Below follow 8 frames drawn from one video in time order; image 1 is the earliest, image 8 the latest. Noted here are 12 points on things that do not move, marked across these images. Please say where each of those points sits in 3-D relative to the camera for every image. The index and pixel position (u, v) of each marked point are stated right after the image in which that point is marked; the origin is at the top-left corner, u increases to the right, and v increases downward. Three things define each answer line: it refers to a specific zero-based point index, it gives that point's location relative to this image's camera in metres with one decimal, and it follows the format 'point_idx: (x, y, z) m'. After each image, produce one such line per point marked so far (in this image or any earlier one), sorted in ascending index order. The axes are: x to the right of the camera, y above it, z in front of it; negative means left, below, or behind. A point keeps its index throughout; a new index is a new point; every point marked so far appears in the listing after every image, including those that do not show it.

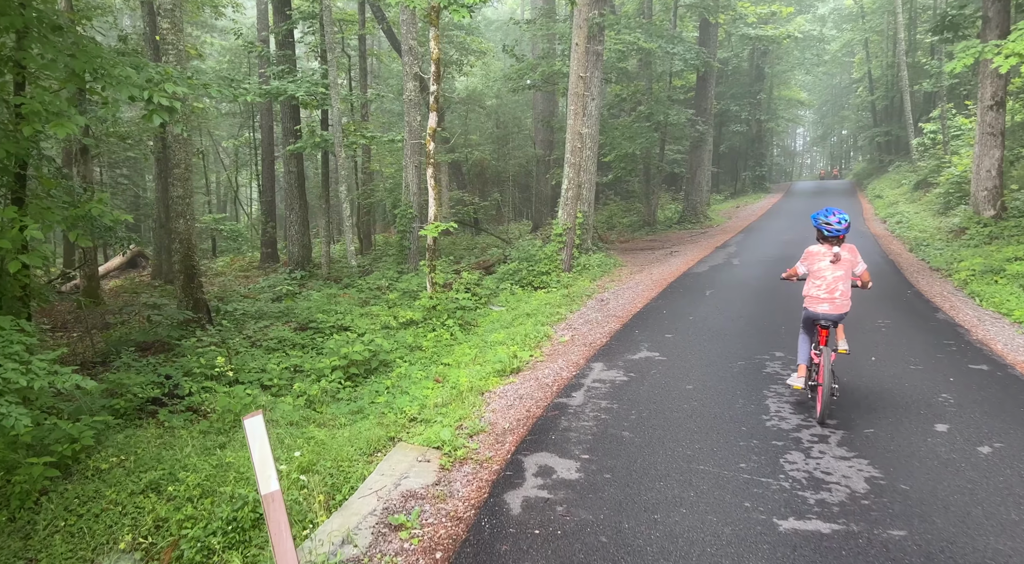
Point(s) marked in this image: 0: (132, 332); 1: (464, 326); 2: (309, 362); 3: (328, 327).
0: (-6.2, -0.8, +11.7) m
1: (-0.8, -0.7, +11.5) m
2: (-2.7, -1.0, +9.4) m
3: (-2.9, -0.7, +11.3) m
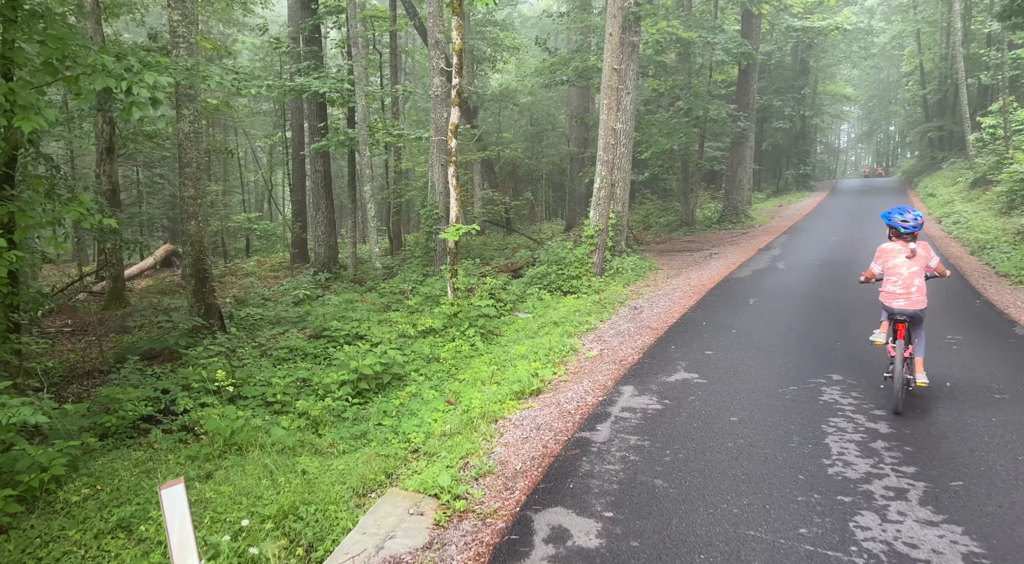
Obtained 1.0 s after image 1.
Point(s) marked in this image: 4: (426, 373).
0: (-5.8, -0.9, +11.2) m
1: (-0.4, -0.8, +10.7) m
2: (-2.4, -1.1, +8.7) m
3: (-2.5, -0.8, +10.7) m
4: (-1.1, -1.2, +9.0) m
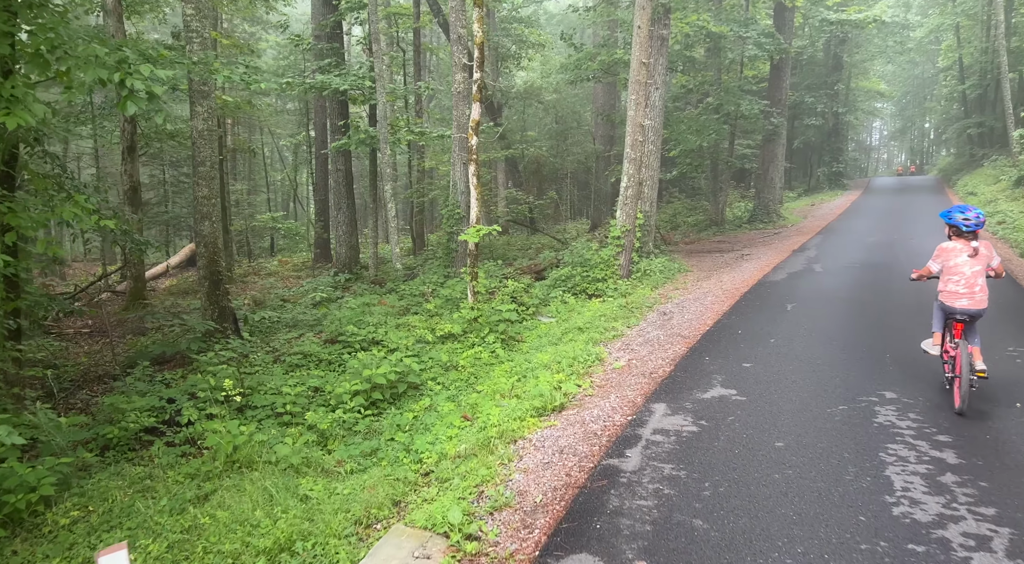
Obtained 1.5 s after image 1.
0: (-5.5, -1.0, +10.9) m
1: (-0.1, -0.9, +10.3) m
2: (-2.1, -1.2, +8.3) m
3: (-2.2, -0.8, +10.3) m
4: (-0.8, -1.2, +8.6) m
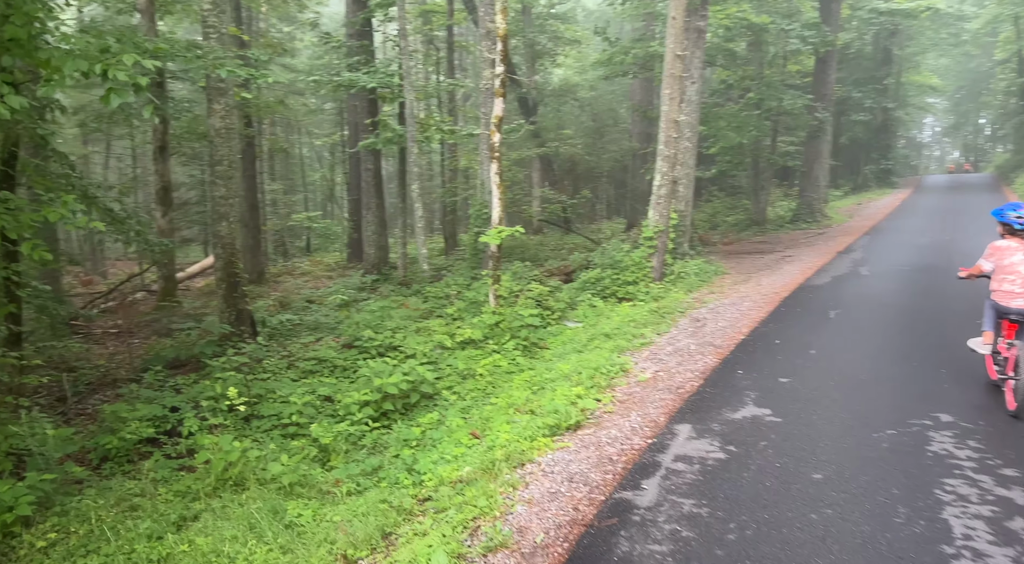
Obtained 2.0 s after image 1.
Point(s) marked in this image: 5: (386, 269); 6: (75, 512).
0: (-5.1, -1.0, +10.7) m
1: (+0.2, -0.9, +9.8) m
2: (-1.9, -1.2, +7.9) m
3: (-1.9, -0.9, +9.9) m
4: (-0.6, -1.3, +8.1) m
5: (-3.5, +0.4, +19.7) m
6: (-3.2, -1.7, +5.3) m
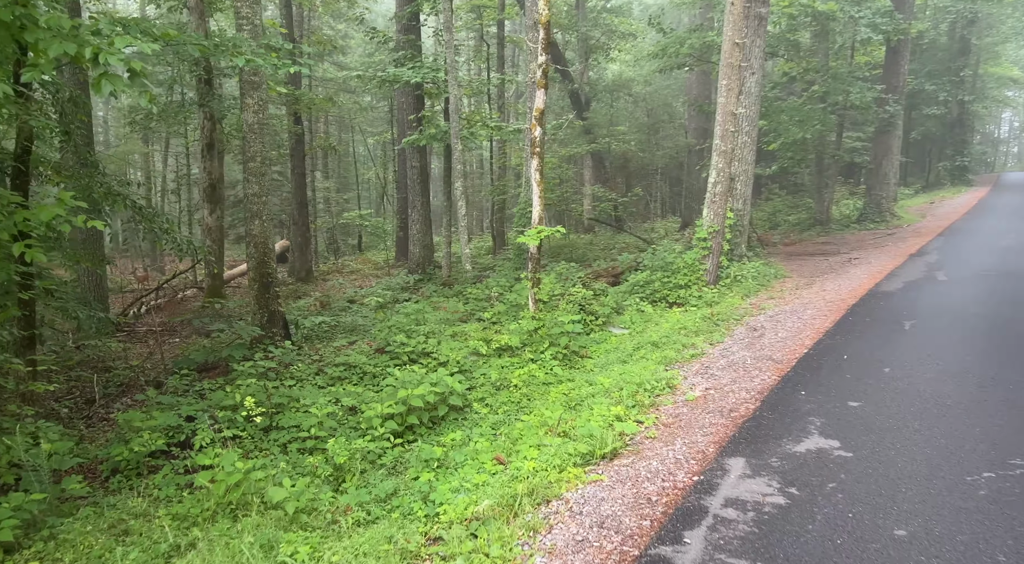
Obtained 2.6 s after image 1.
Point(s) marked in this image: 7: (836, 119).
0: (-4.6, -1.0, +10.4) m
1: (+0.7, -1.0, +9.1) m
2: (-1.5, -1.3, +7.5) m
3: (-1.4, -0.9, +9.4) m
4: (-0.2, -1.3, +7.5) m
5: (-2.2, +0.4, +19.3) m
6: (-3.1, -1.7, +4.9) m
7: (+8.9, +4.5, +19.7) m
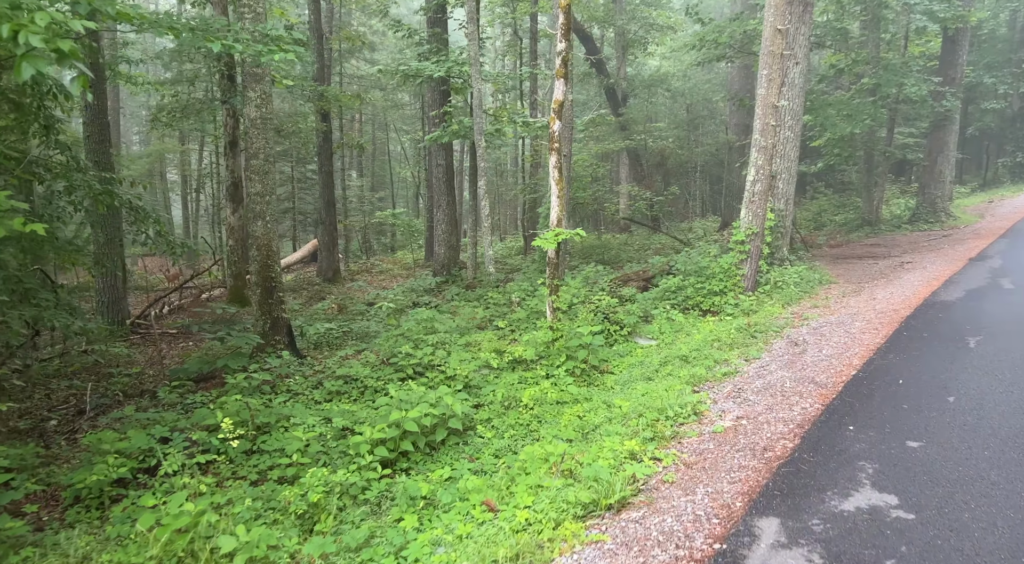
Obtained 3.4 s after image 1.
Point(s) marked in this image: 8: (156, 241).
0: (-4.3, -1.0, +9.9) m
1: (+0.9, -1.1, +8.3) m
2: (-1.5, -1.4, +6.8) m
3: (-1.2, -1.0, +8.7) m
4: (-0.2, -1.4, +6.8) m
5: (-1.5, +0.3, +18.7) m
6: (-3.1, -1.8, +4.3) m
7: (+9.7, +4.4, +18.4) m
8: (-4.9, +0.6, +9.9) m
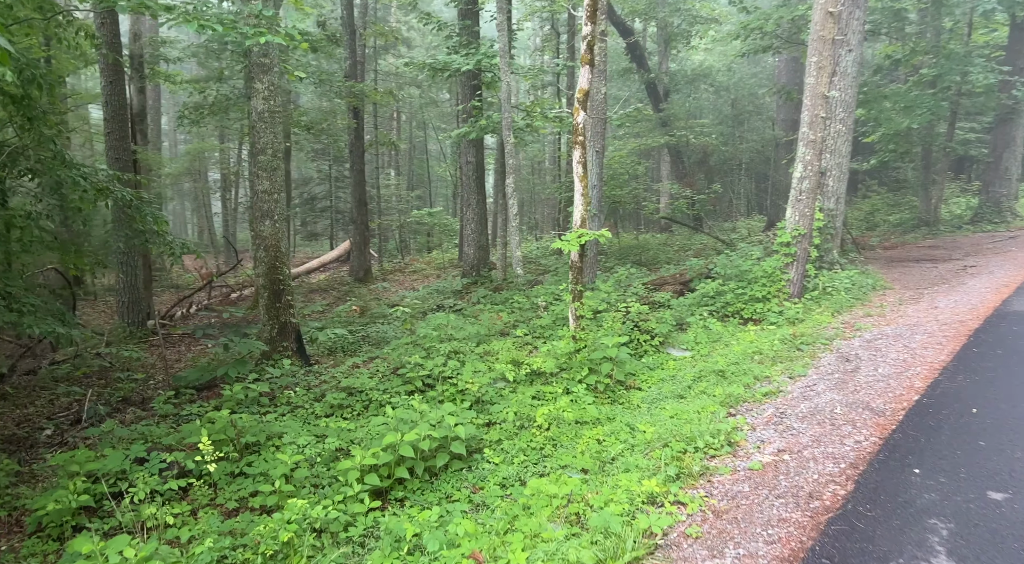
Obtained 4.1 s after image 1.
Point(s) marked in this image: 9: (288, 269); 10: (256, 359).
0: (-4.0, -1.1, +9.4) m
1: (+1.1, -1.1, +7.5) m
2: (-1.4, -1.4, +6.1) m
3: (-1.0, -1.1, +8.0) m
4: (-0.1, -1.5, +6.1) m
5: (-0.7, +0.3, +18.0) m
6: (-3.2, -1.9, +3.8) m
7: (+10.5, +4.3, +17.1) m
8: (-4.6, +0.5, +9.5) m
9: (-3.0, +0.2, +9.6) m
10: (-3.3, -1.0, +9.1) m
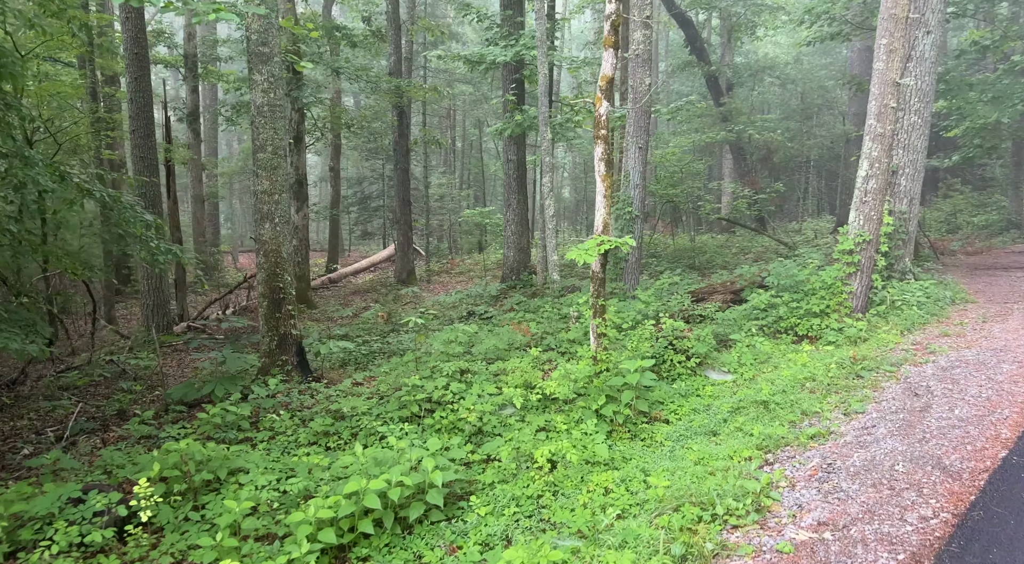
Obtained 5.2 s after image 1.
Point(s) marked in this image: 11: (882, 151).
0: (-3.8, -1.2, +8.9) m
1: (+1.1, -1.3, +6.5) m
2: (-1.5, -1.5, +5.3) m
3: (-0.9, -1.2, +7.2) m
4: (-0.2, -1.6, +5.2) m
5: (+0.3, +0.2, +17.1) m
6: (-3.5, -2.0, +3.1) m
7: (+11.4, +4.0, +15.2) m
8: (-4.4, +0.5, +8.9) m
9: (-2.8, +0.1, +8.9) m
10: (-3.1, -1.1, +8.5) m
11: (+5.0, +1.8, +9.6) m
